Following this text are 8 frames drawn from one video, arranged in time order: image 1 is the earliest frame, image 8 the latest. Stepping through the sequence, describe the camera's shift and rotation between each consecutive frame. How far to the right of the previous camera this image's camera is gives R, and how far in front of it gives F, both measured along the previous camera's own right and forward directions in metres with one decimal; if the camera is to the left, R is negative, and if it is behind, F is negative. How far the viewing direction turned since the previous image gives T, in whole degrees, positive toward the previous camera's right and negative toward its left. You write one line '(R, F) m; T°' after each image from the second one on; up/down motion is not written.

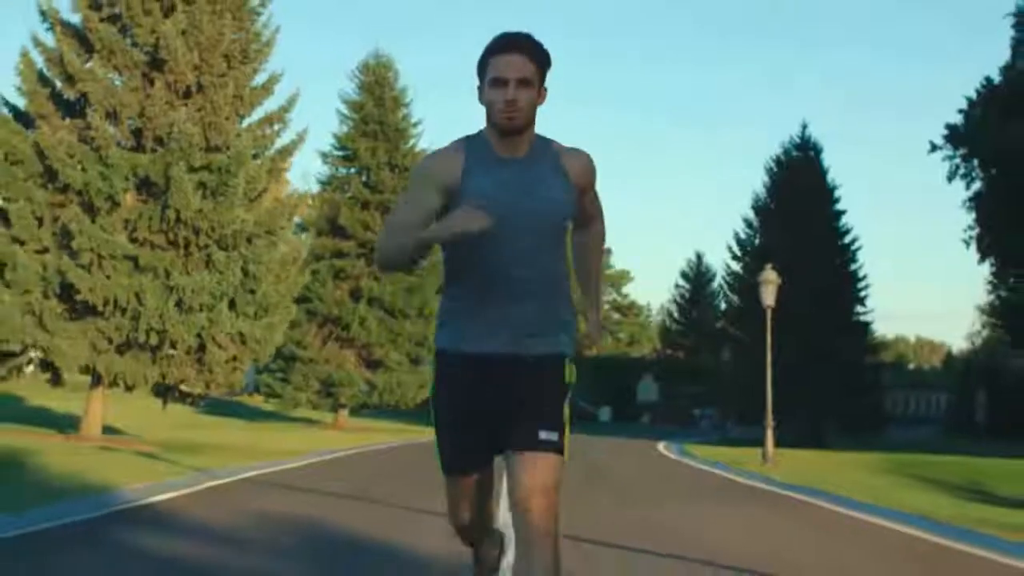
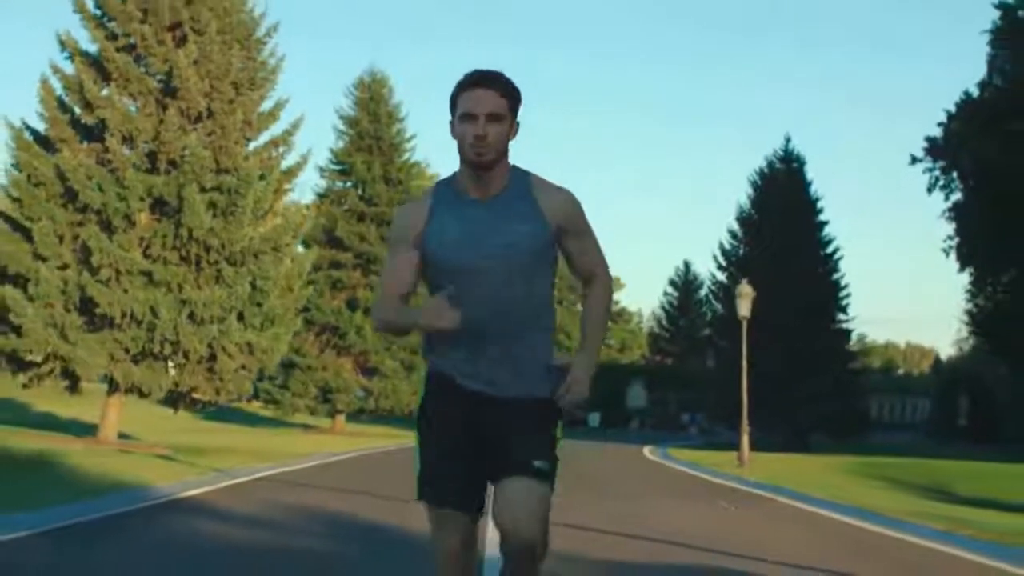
(0.0, -1.8) m; 0°
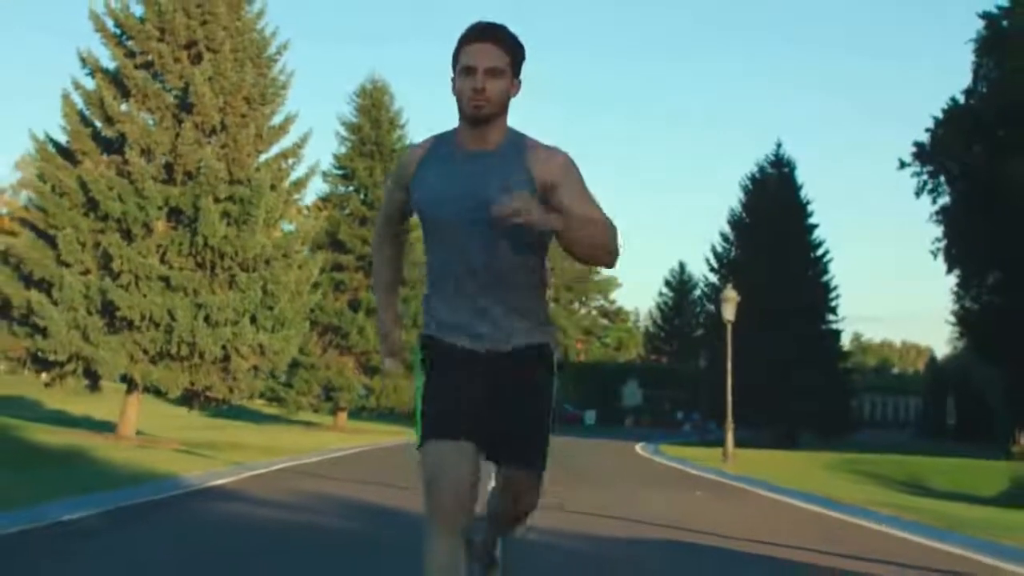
(0.0, -1.7) m; 0°
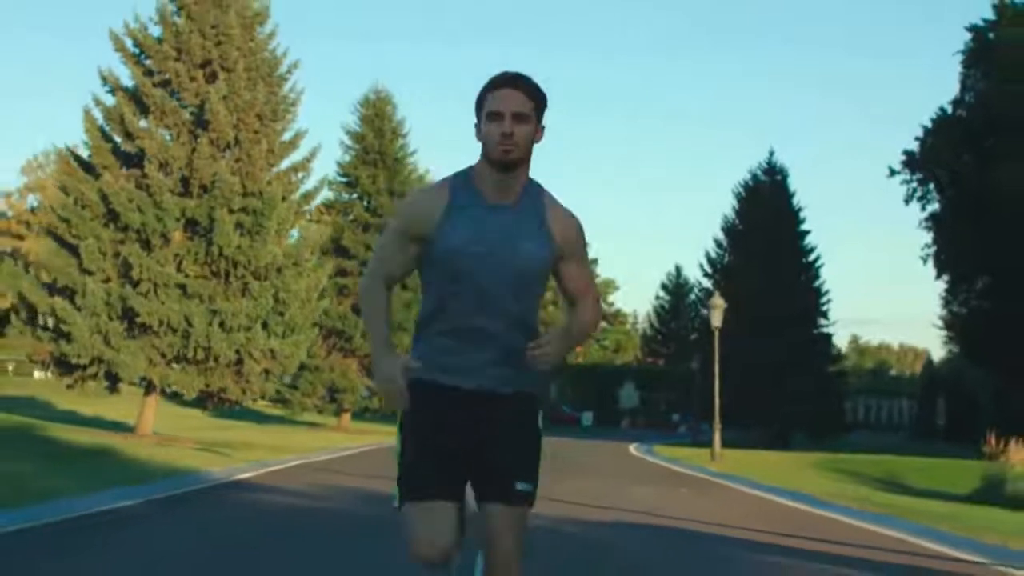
(0.0, -1.7) m; 0°
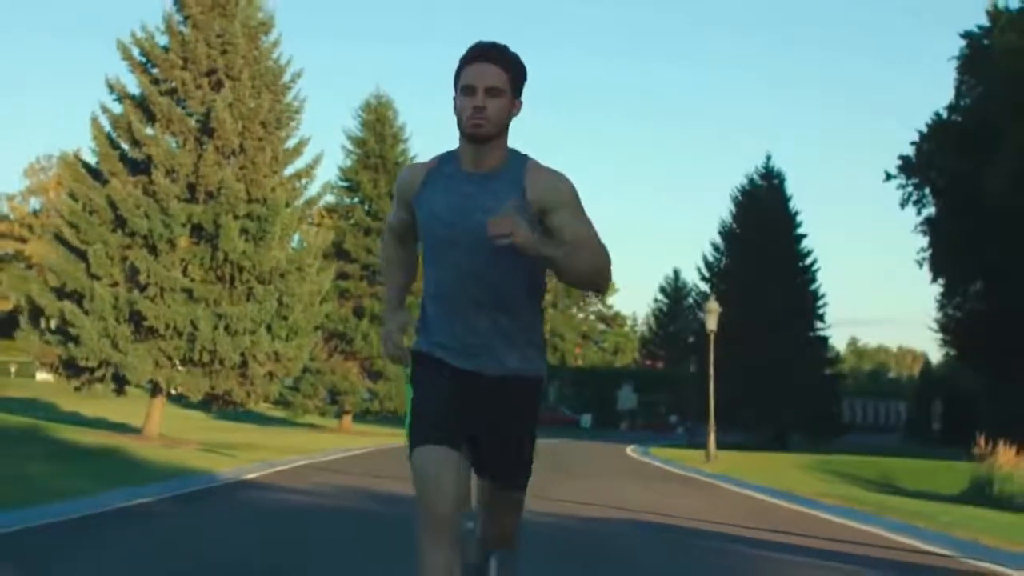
(0.0, -0.7) m; 0°
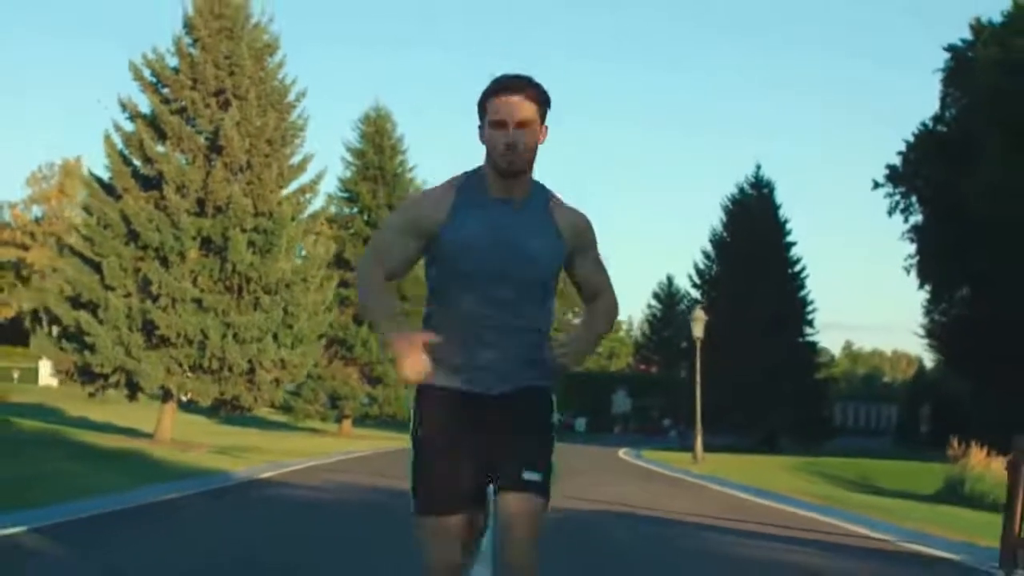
(0.0, -1.6) m; 0°
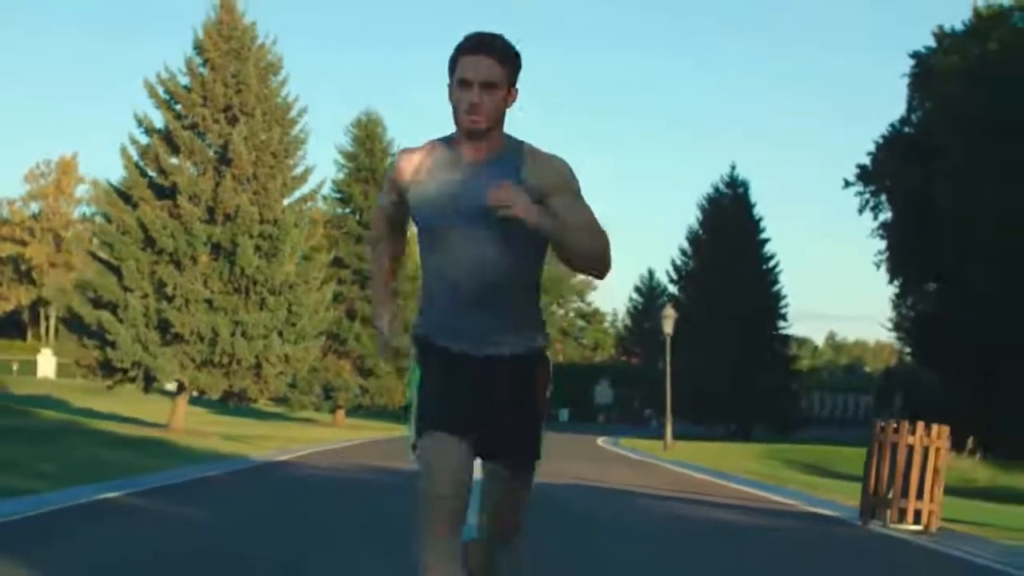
(0.0, -3.2) m; +1°
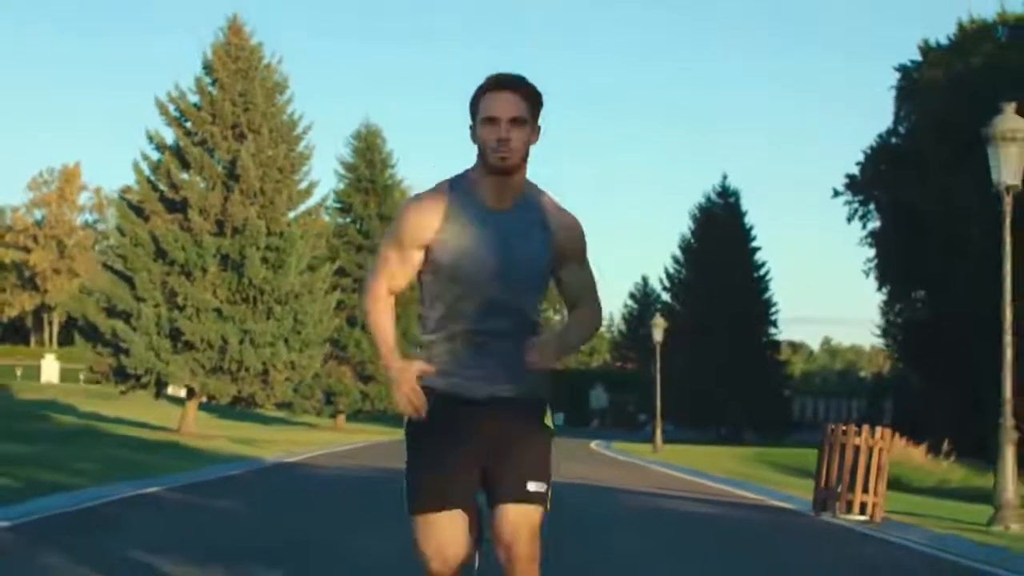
(0.0, -1.7) m; 0°
